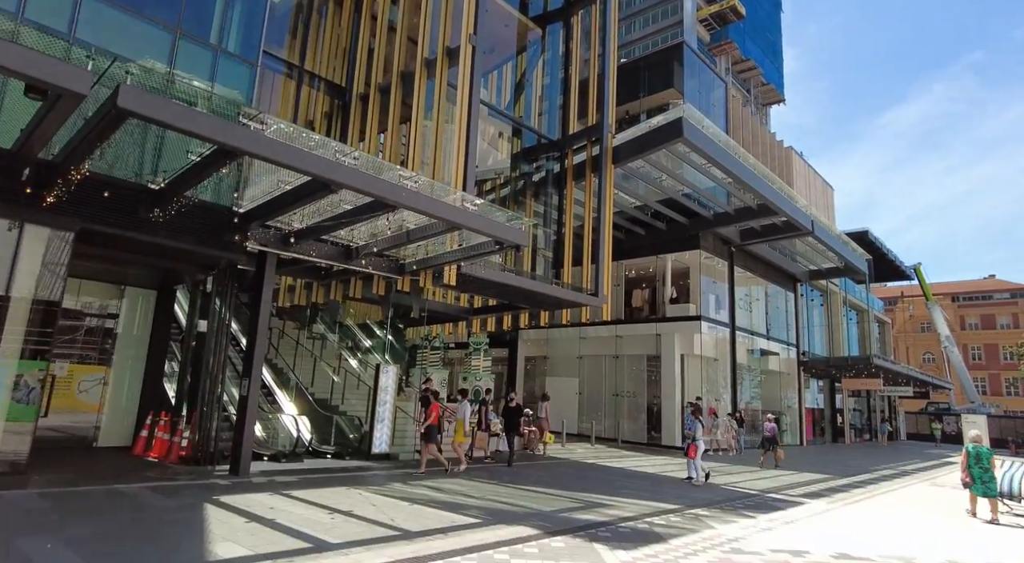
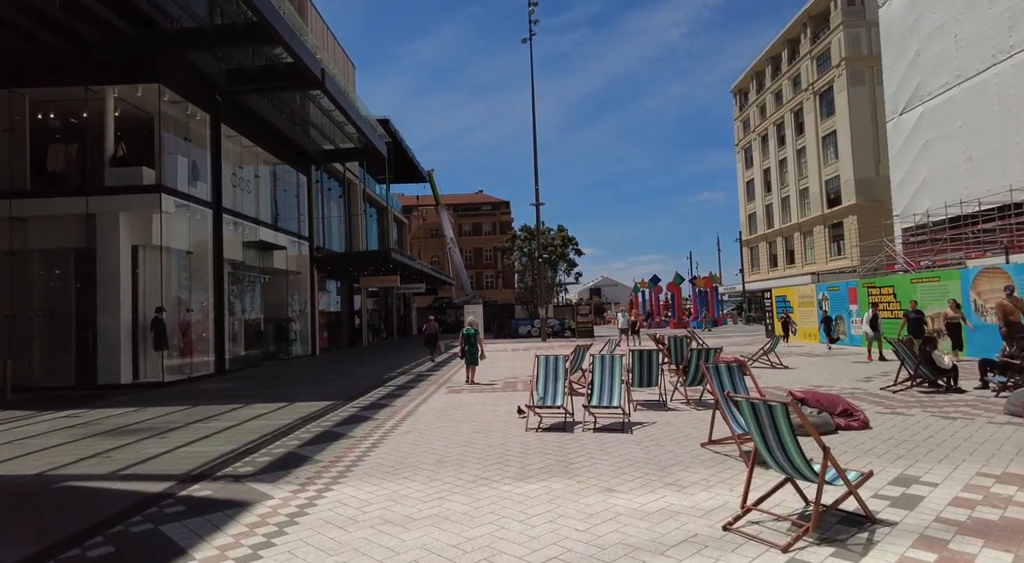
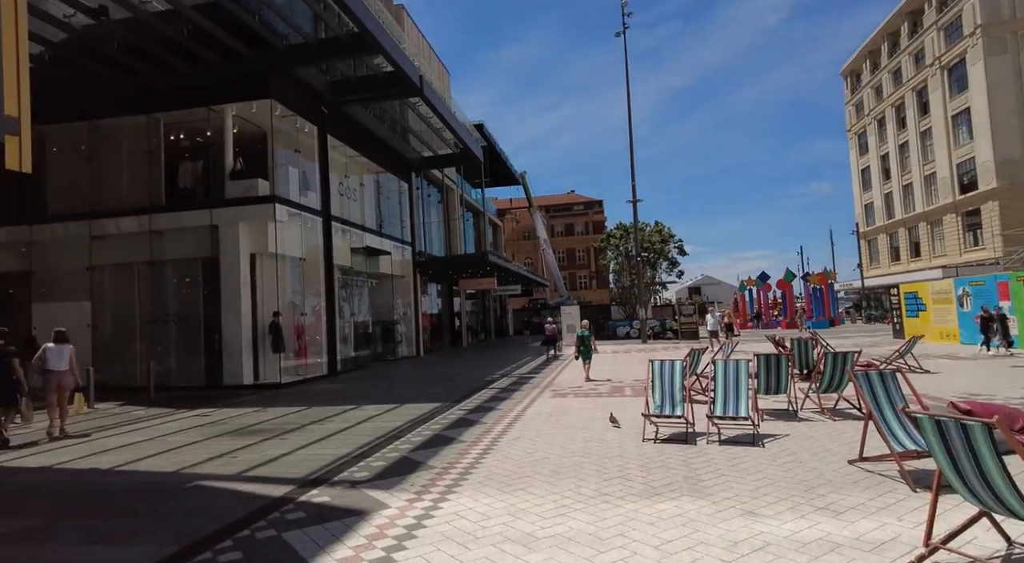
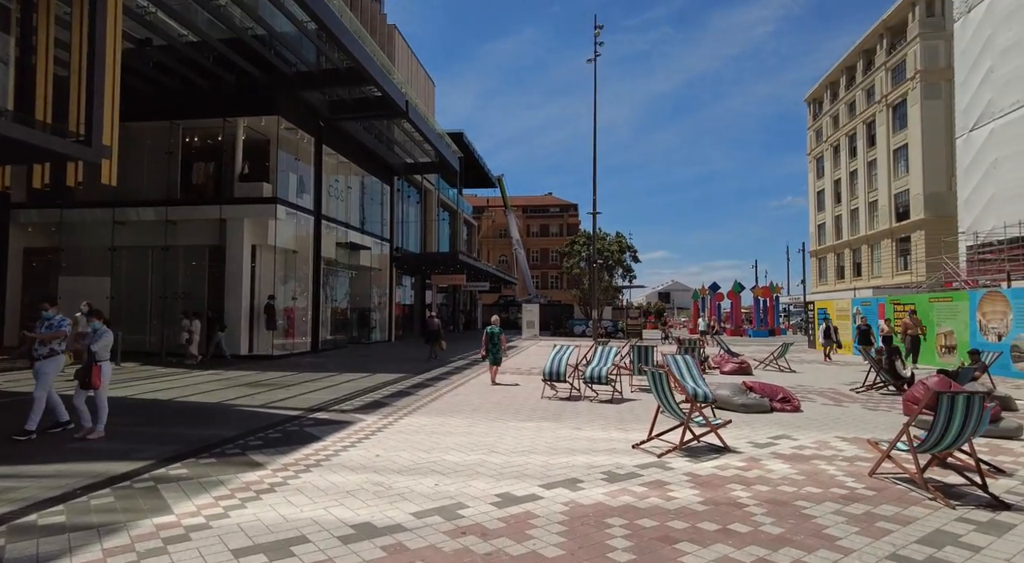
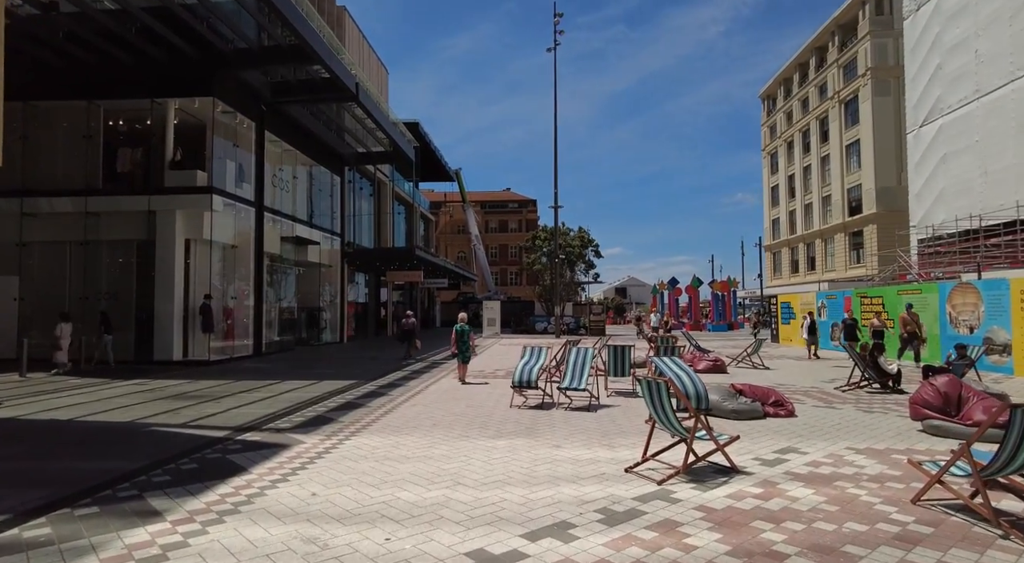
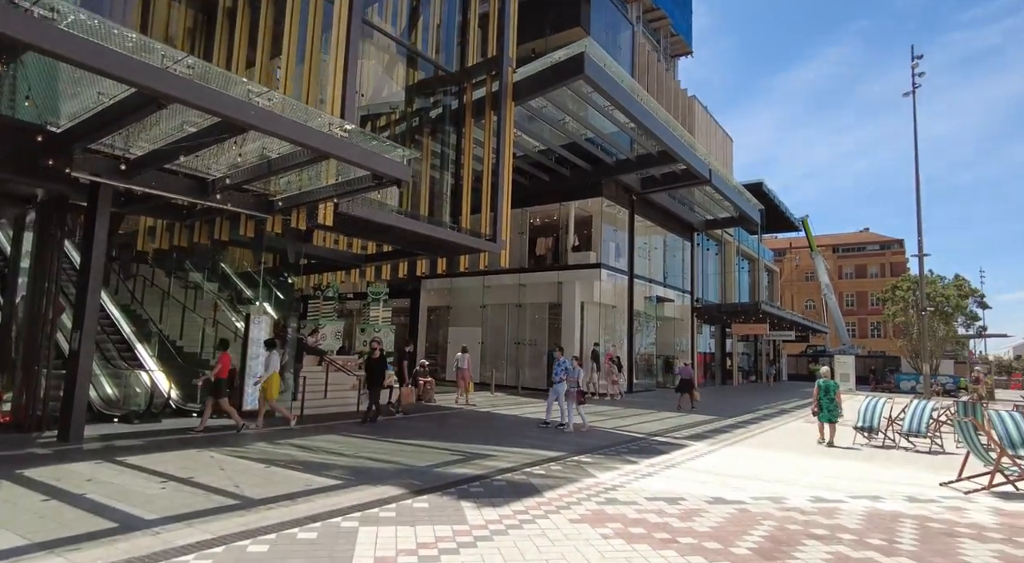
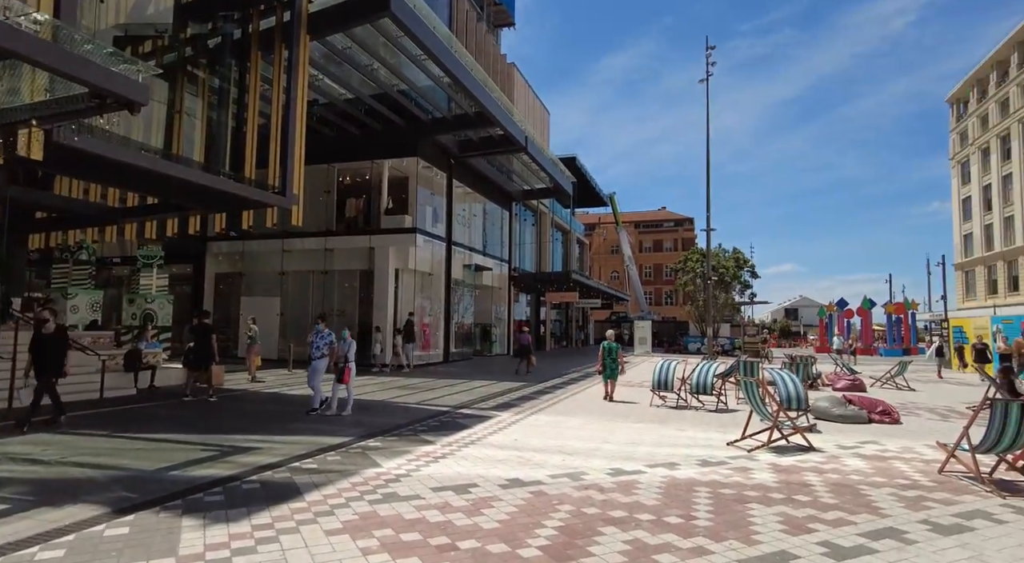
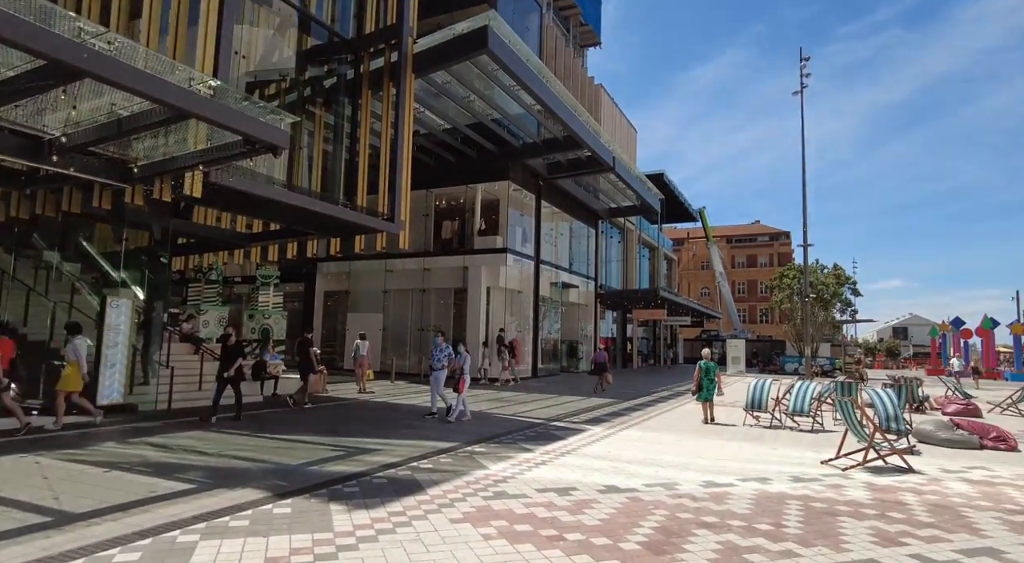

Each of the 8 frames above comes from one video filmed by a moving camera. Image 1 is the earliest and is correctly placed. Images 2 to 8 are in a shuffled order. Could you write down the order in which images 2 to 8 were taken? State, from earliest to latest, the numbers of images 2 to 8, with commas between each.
6, 8, 7, 4, 5, 2, 3
